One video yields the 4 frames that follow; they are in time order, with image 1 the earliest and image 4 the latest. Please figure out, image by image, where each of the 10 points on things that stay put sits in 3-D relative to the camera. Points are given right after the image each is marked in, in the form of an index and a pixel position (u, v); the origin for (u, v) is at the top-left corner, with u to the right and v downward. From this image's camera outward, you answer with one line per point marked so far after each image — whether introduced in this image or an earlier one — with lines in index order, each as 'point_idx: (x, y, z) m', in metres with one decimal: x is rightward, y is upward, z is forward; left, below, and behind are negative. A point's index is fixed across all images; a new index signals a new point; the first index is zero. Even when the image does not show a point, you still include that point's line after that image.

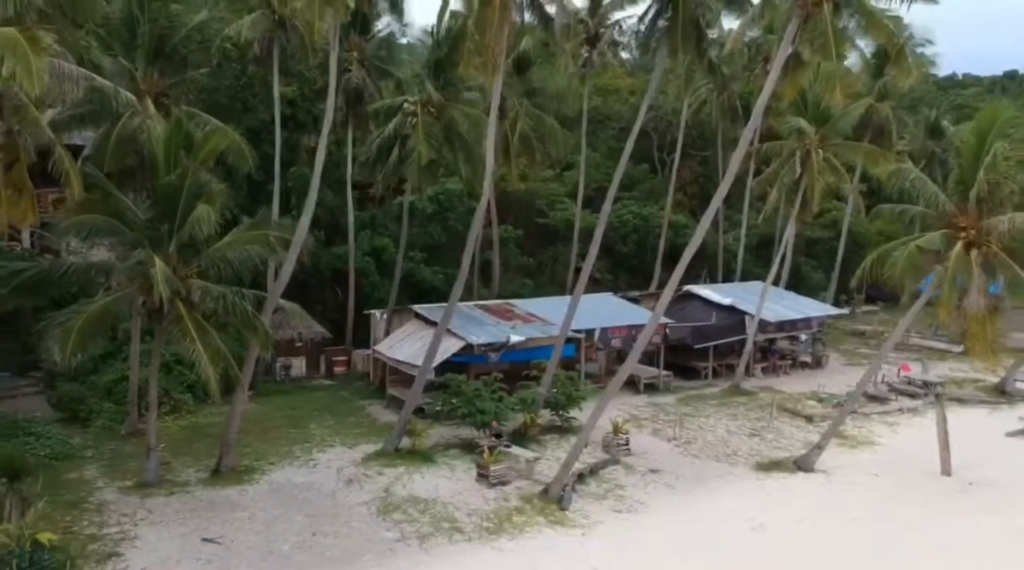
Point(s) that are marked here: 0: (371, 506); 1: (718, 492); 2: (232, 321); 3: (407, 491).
0: (-2.8, -4.4, +17.8) m
1: (+4.5, -4.5, +19.4) m
2: (-5.4, -0.7, +17.2) m
3: (-2.2, -4.2, +18.5) m
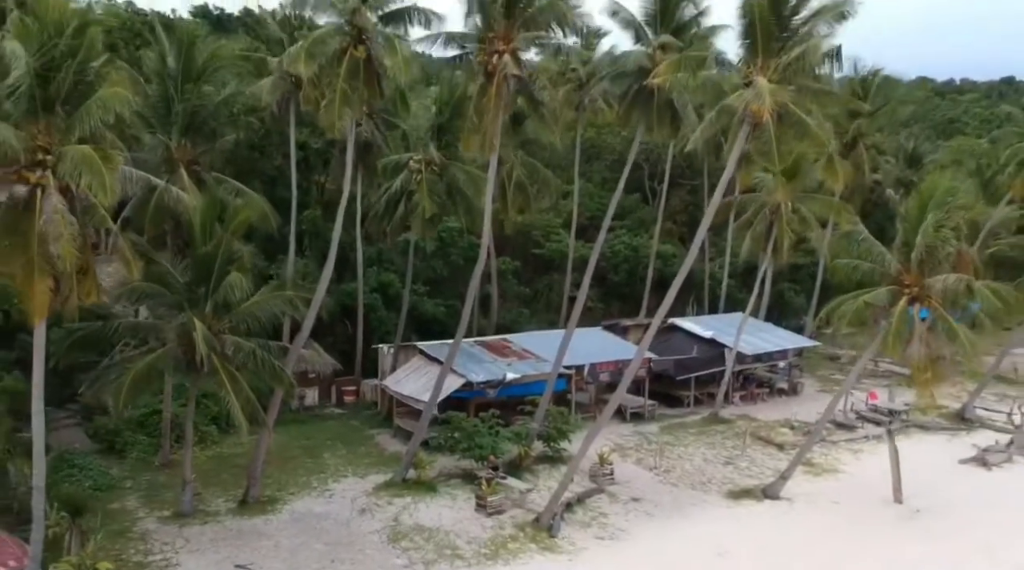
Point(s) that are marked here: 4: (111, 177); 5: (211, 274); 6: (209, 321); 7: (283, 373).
0: (-2.9, -5.6, +20.1) m
1: (+4.3, -5.7, +21.7) m
2: (-5.5, -1.9, +19.5) m
3: (-2.3, -5.4, +20.8) m
4: (-6.3, +1.7, +14.3) m
5: (-6.4, +0.2, +19.0) m
6: (-6.5, -0.8, +19.2) m
7: (-5.0, -1.9, +19.7) m
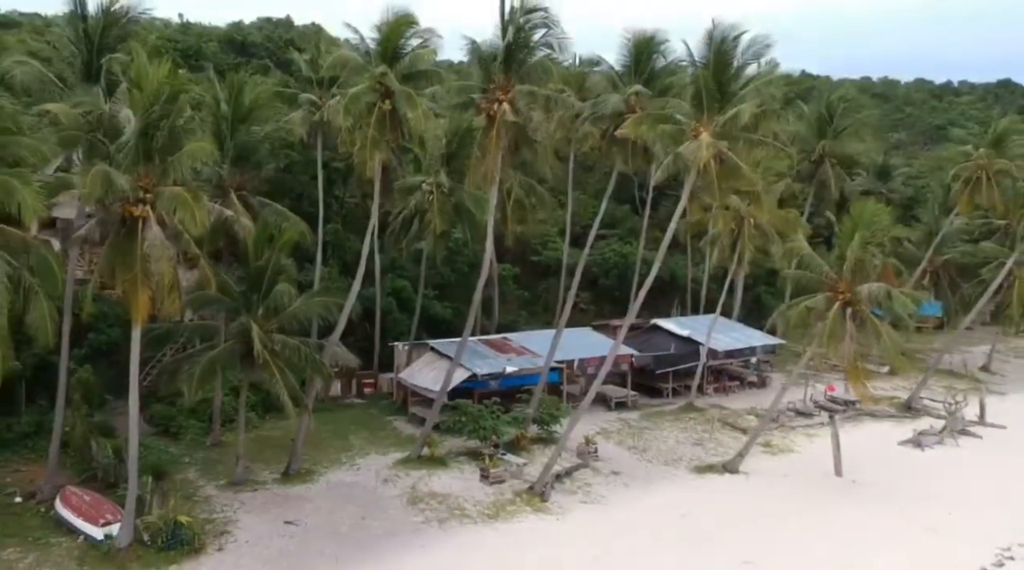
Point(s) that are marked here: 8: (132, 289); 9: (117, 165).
0: (-3.0, -5.8, +24.2) m
1: (+4.3, -5.8, +25.8) m
2: (-5.5, -2.1, +23.6) m
3: (-2.3, -5.6, +24.9) m
4: (-6.4, +1.5, +18.4) m
5: (-6.4, 0.0, +23.1) m
6: (-6.5, -1.0, +23.3) m
7: (-5.1, -2.1, +23.9) m
8: (-7.7, -0.1, +18.3) m
9: (-8.2, +2.5, +18.5) m
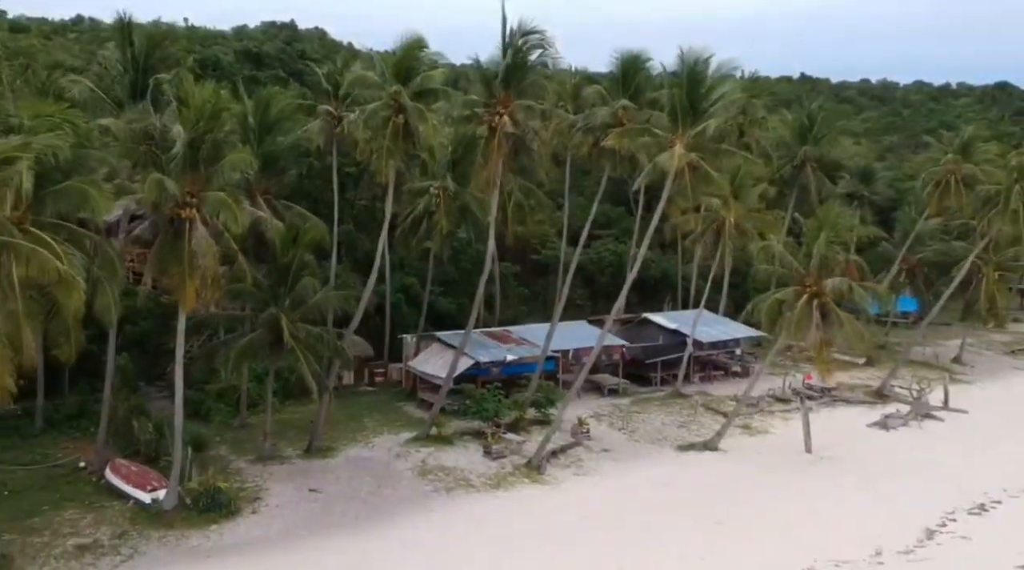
0: (-3.0, -5.6, +26.9) m
1: (+4.3, -5.7, +28.5) m
2: (-5.5, -1.9, +26.4) m
3: (-2.3, -5.5, +27.7) m
4: (-6.4, +1.7, +21.1) m
5: (-6.4, +0.2, +25.9) m
6: (-6.5, -0.8, +26.1) m
7: (-5.1, -1.9, +26.6) m
8: (-7.8, +0.1, +21.1) m
9: (-8.2, +2.7, +21.3) m
